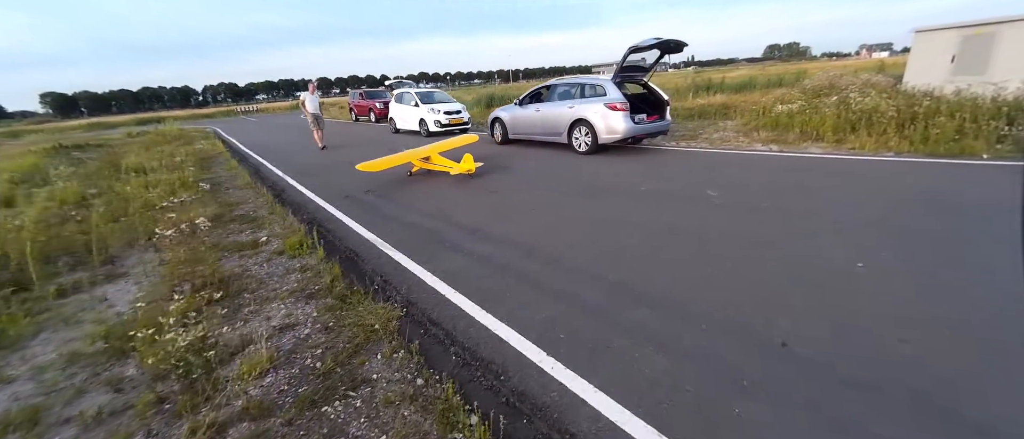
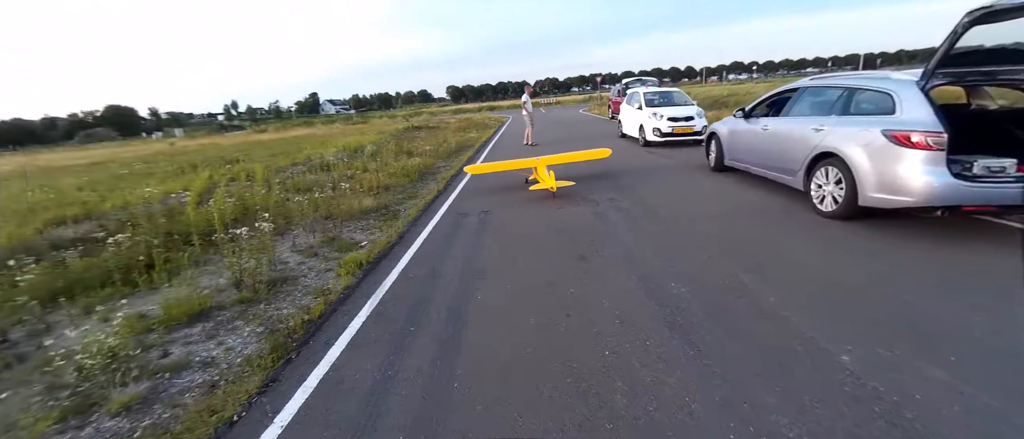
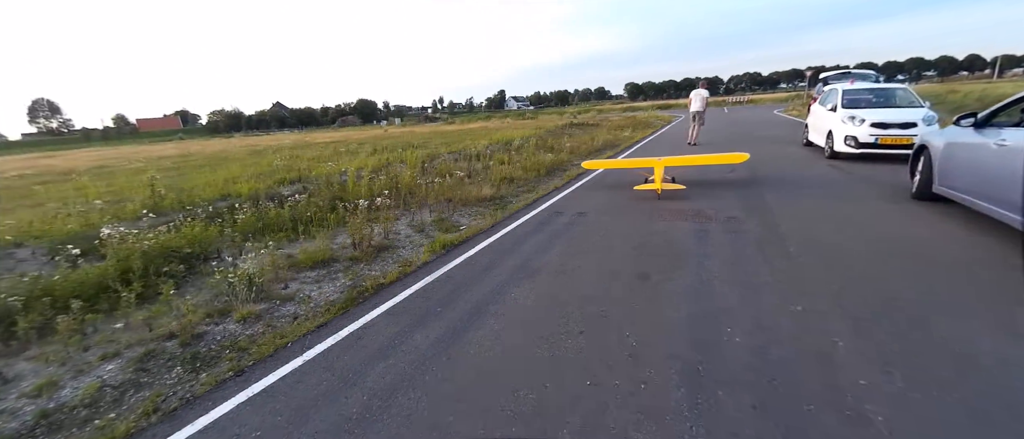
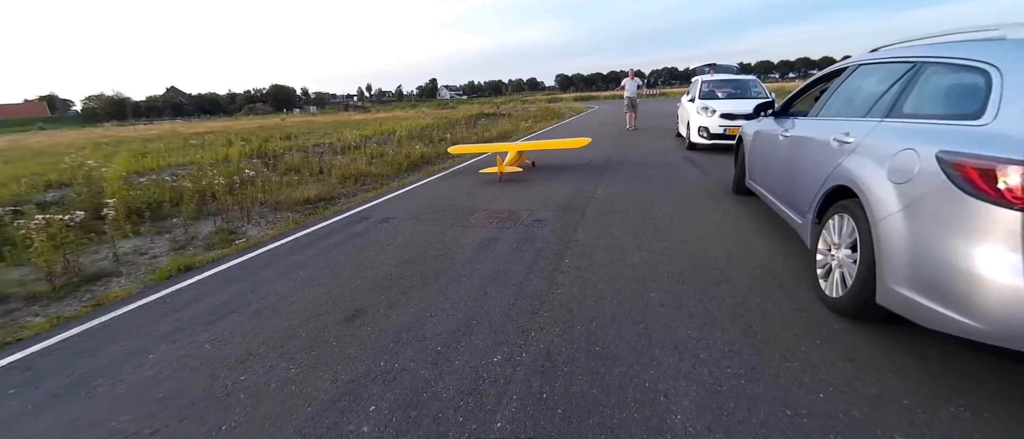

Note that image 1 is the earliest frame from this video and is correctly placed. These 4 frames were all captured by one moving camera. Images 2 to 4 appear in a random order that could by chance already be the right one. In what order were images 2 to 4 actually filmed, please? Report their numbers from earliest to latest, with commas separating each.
2, 3, 4
